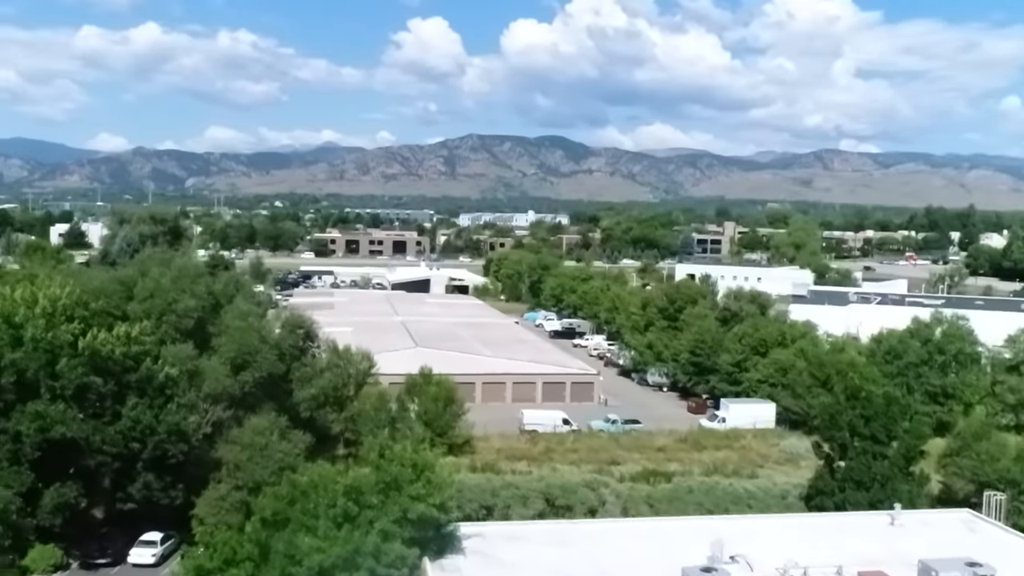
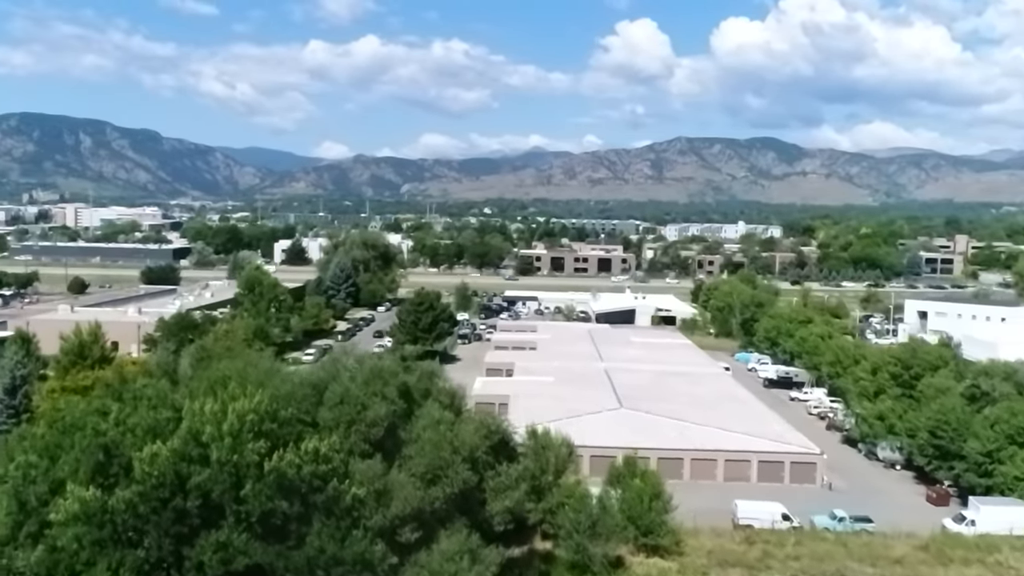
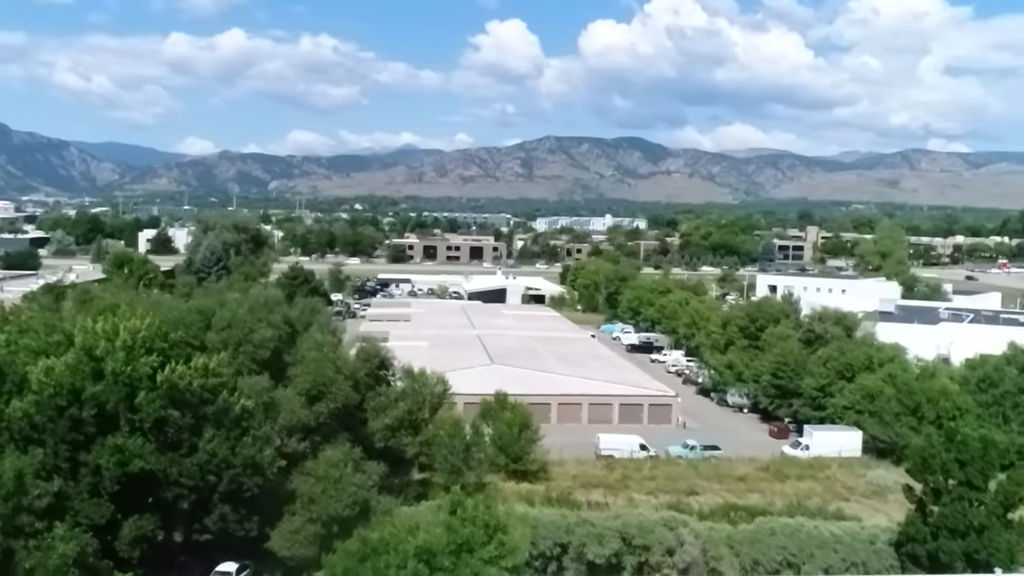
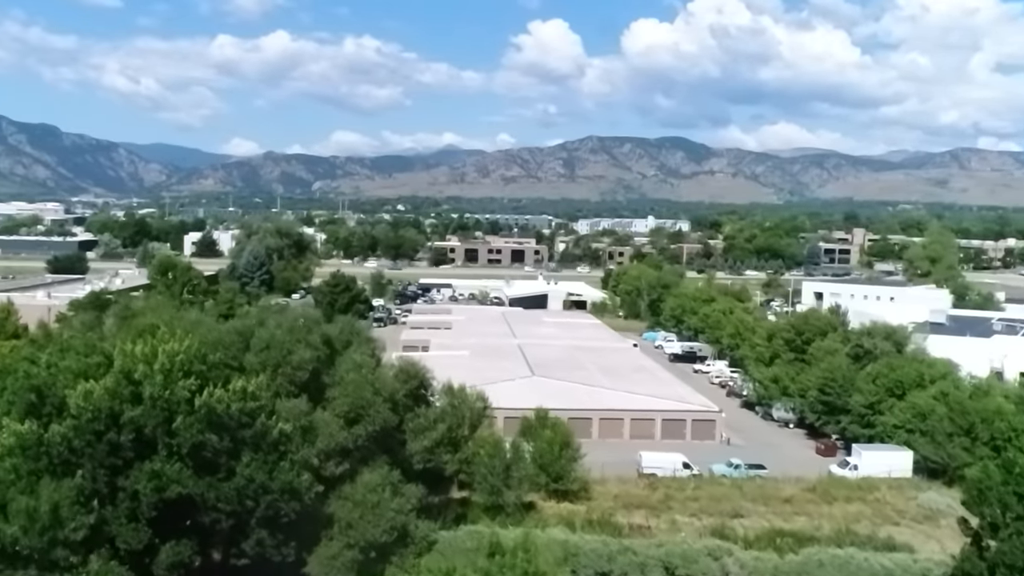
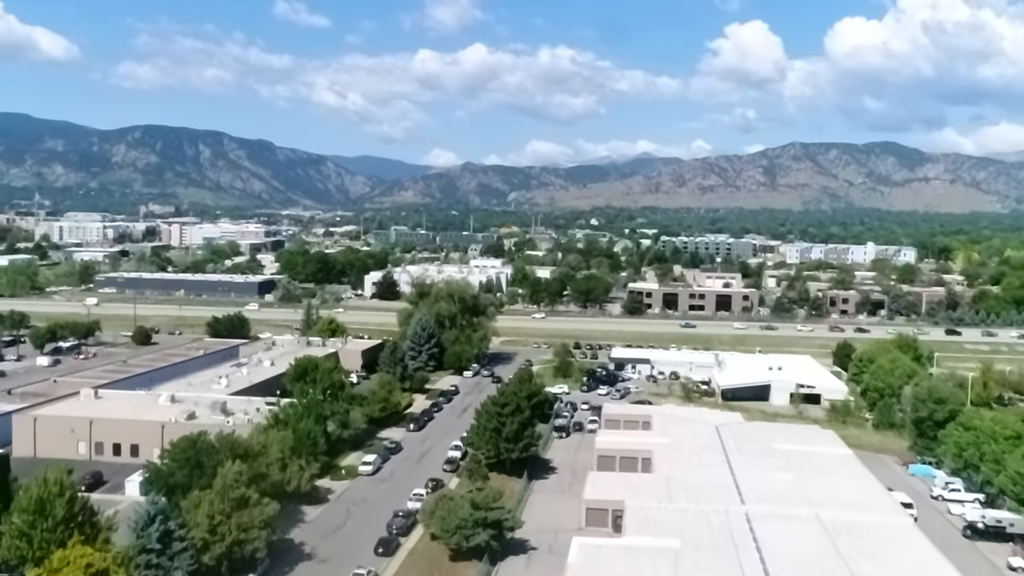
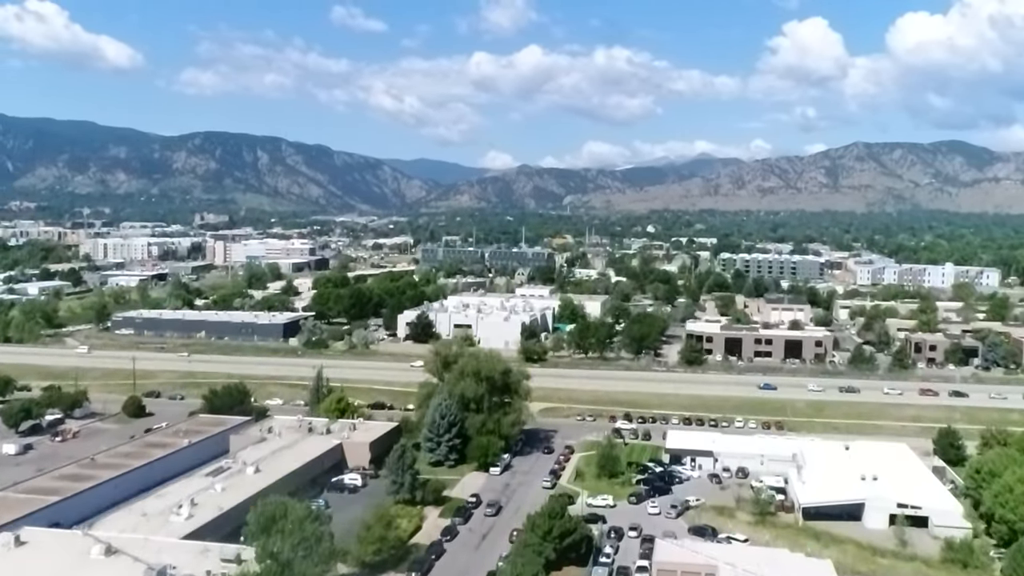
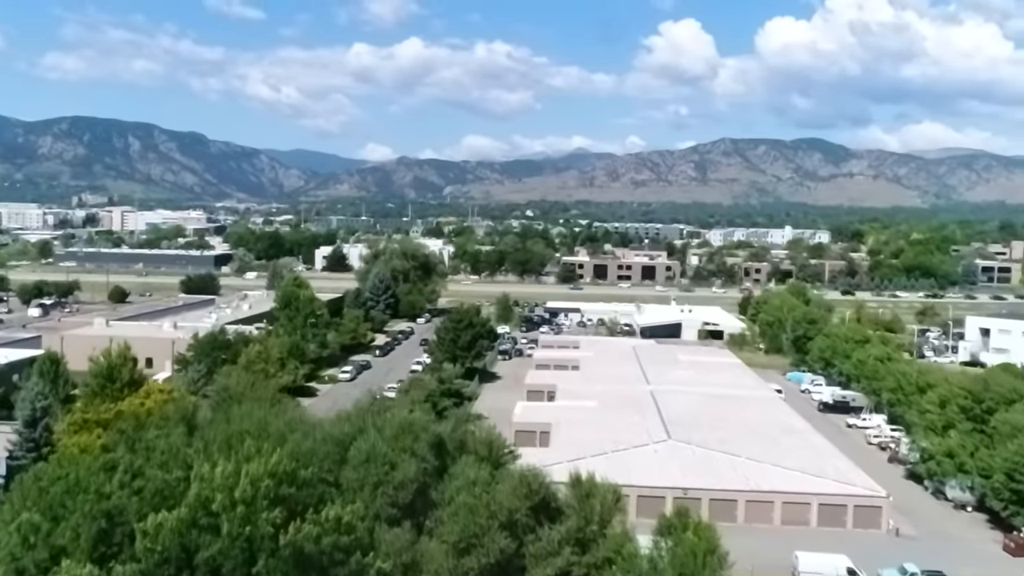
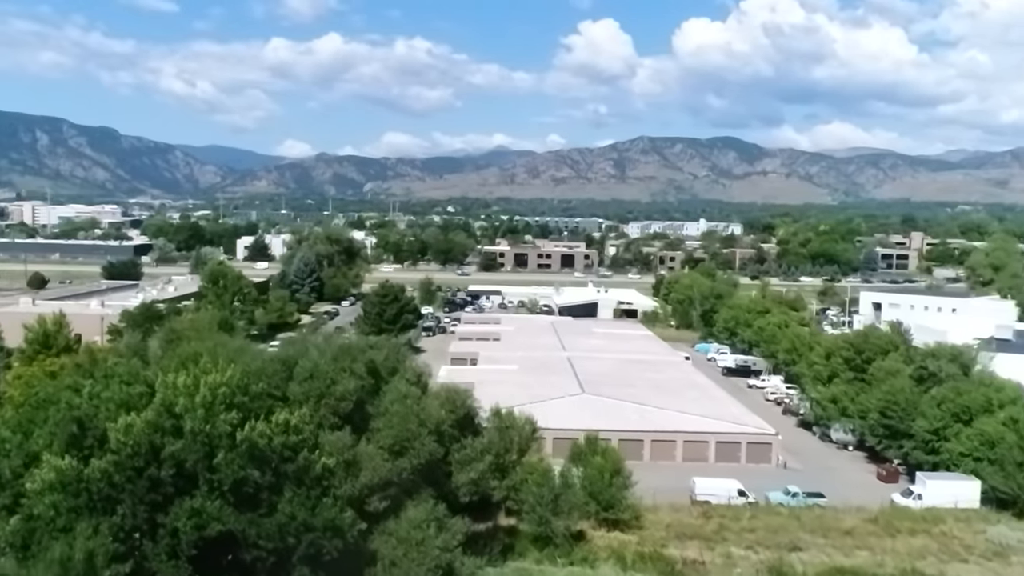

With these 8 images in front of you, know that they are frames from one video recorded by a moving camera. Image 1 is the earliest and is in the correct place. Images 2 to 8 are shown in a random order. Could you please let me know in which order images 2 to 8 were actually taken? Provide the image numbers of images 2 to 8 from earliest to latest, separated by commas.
3, 4, 8, 2, 7, 5, 6
